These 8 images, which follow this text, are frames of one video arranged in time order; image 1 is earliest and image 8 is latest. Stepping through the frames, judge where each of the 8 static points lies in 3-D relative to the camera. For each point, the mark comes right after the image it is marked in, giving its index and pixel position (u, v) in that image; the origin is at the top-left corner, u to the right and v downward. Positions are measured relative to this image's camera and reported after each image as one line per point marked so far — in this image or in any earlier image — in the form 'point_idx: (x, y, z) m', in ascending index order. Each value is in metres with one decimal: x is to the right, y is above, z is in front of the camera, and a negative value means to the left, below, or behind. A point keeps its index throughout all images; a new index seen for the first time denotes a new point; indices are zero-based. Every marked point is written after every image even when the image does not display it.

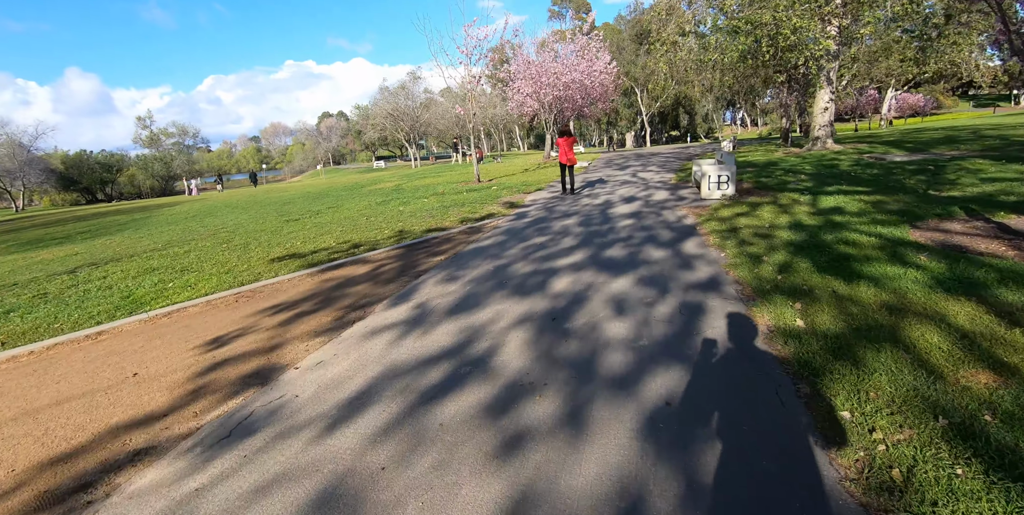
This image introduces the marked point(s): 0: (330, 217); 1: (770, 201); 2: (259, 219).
0: (-4.9, +1.2, +13.0) m
1: (+4.8, +1.1, +8.8) m
2: (-7.8, +1.2, +14.6) m
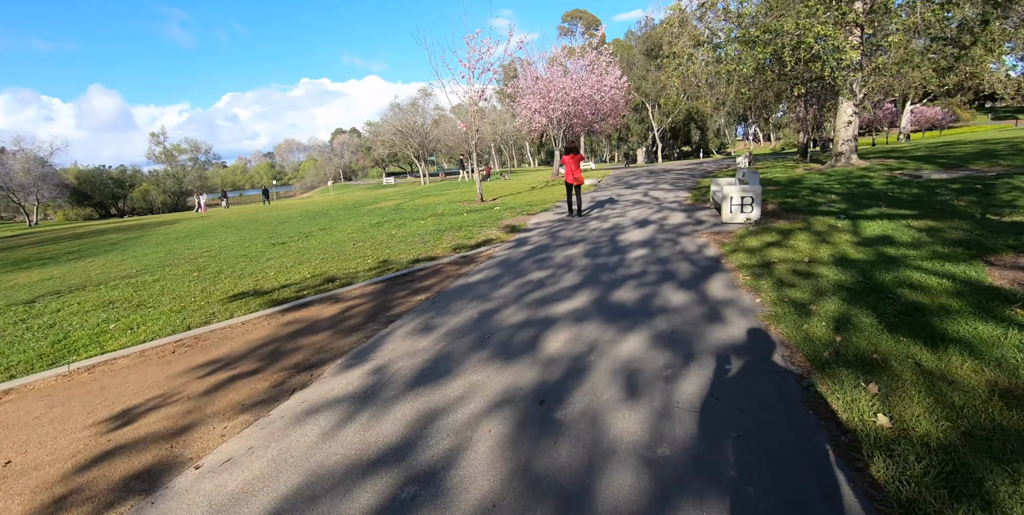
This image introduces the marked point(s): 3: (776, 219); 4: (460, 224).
0: (-4.9, +0.5, +12.2) m
1: (+4.7, +0.5, +7.7) m
2: (-7.7, +0.5, +13.7) m
3: (+4.9, +0.7, +8.7) m
4: (-1.3, +0.9, +11.6) m
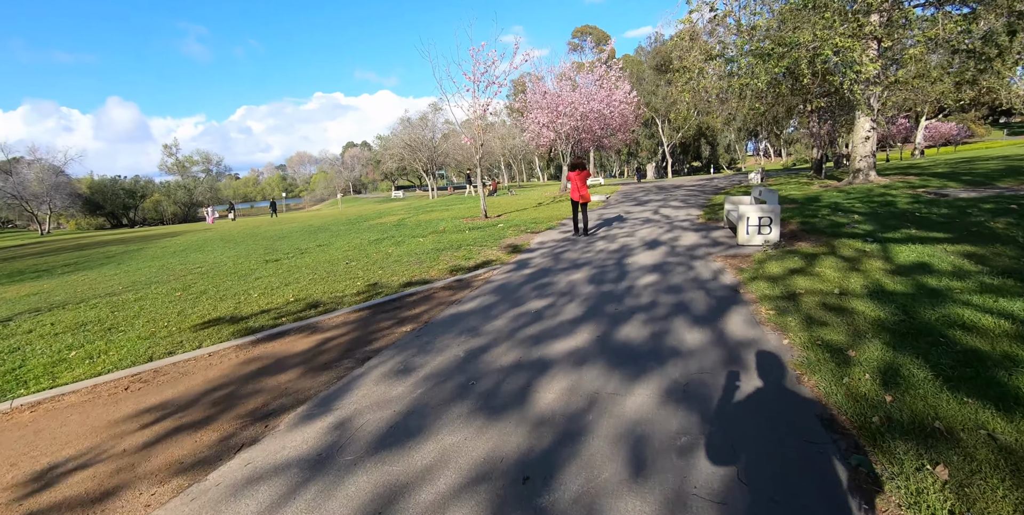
0: (-4.8, +0.1, +11.7) m
1: (+4.7, +0.1, +7.1) m
2: (-7.6, 0.0, +13.3) m
3: (+4.8, +0.2, +8.0) m
4: (-1.2, +0.4, +11.0) m
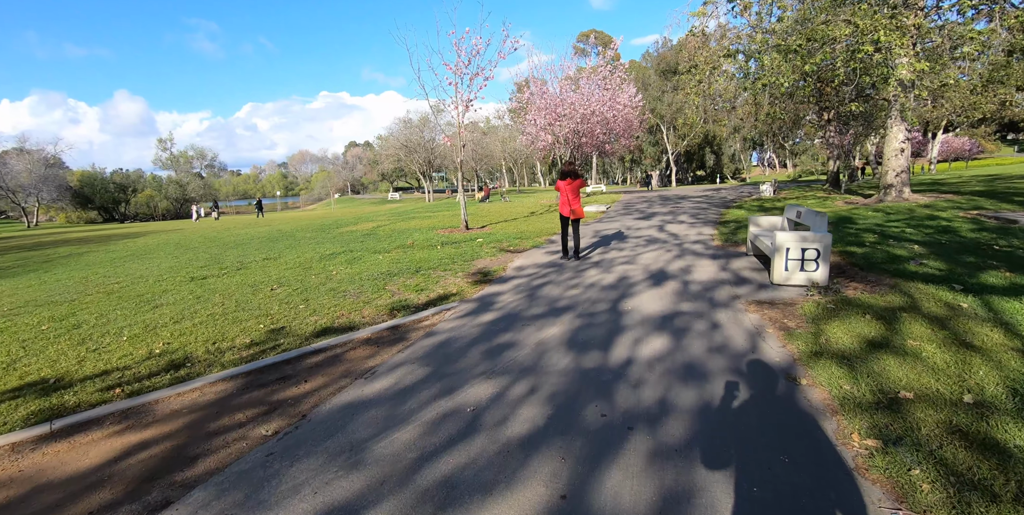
0: (-5.3, -0.3, +9.7) m
1: (+4.2, -0.5, +5.0) m
2: (-8.1, -0.3, +11.4) m
3: (+4.3, -0.4, +6.0) m
4: (-1.7, -0.1, +9.0) m
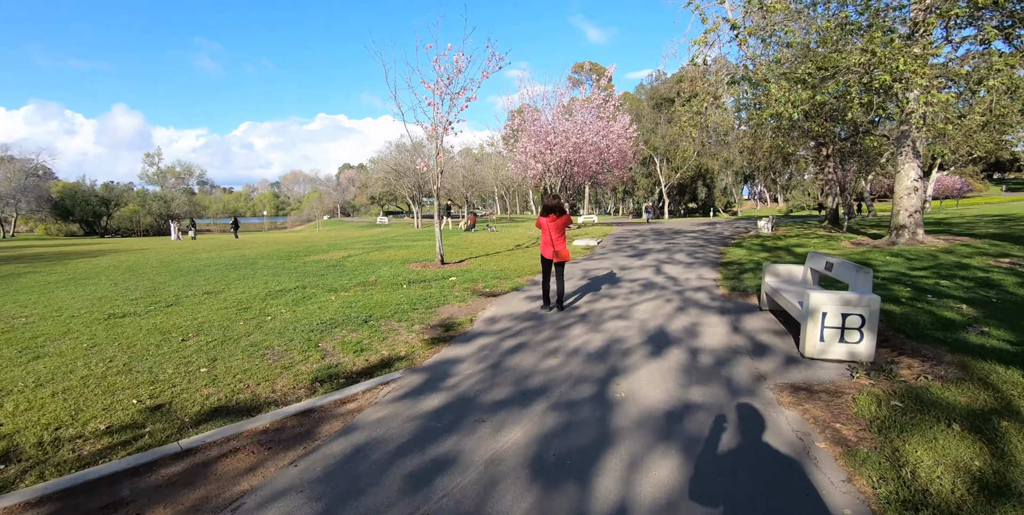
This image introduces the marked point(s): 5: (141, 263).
0: (-5.8, -0.9, +8.3) m
1: (+3.8, -1.1, +3.7) m
2: (-8.6, -1.0, +9.9) m
3: (+3.9, -1.1, +4.7) m
4: (-2.1, -0.8, +7.6) m
5: (-13.5, -0.2, +17.3) m
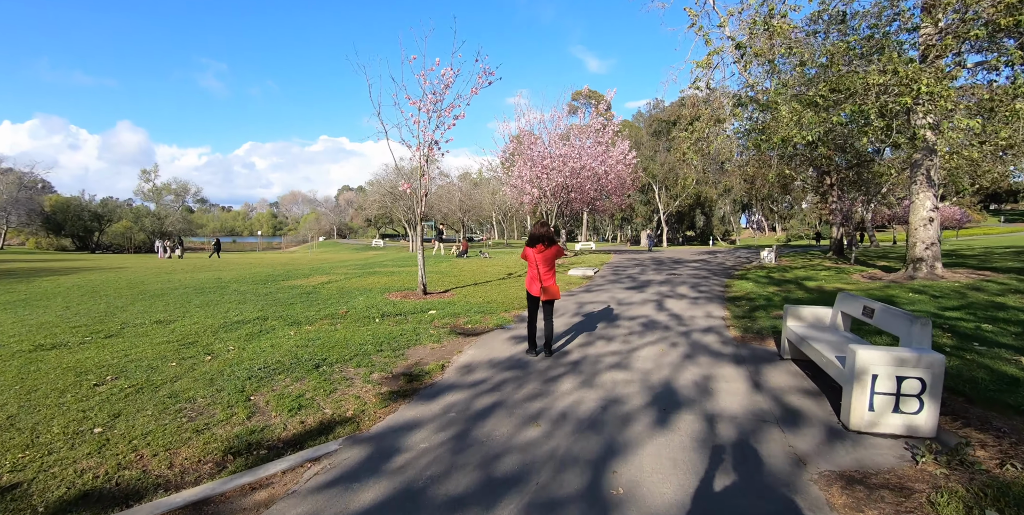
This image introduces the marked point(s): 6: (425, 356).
0: (-6.0, -1.3, +7.2) m
1: (+3.5, -1.5, +2.7) m
2: (-8.9, -1.4, +8.8) m
3: (+3.7, -1.5, +3.7) m
4: (-2.4, -1.2, +6.6) m
5: (-13.8, -1.0, +16.2) m
6: (-1.1, -1.3, +6.0) m
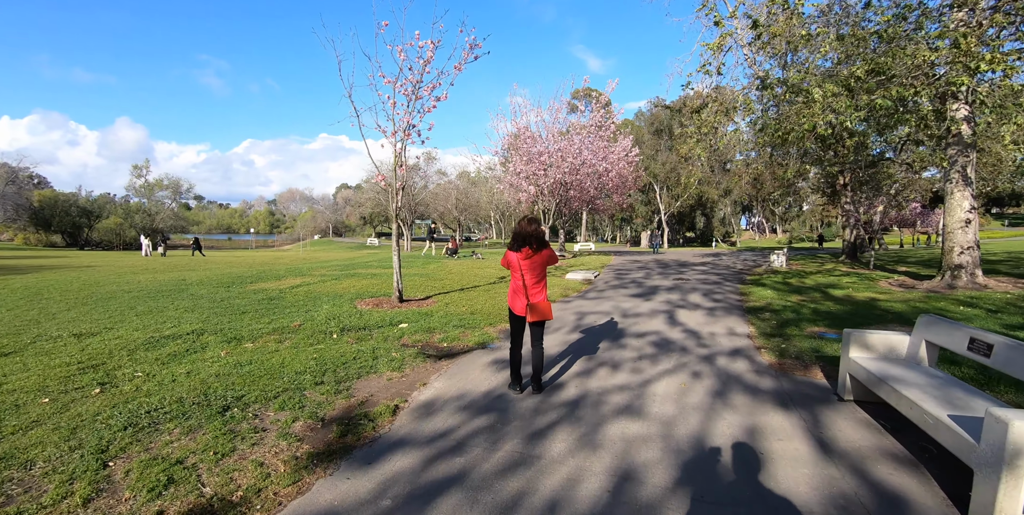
0: (-6.3, -1.4, +5.9) m
1: (+3.3, -1.6, +1.4) m
2: (-9.1, -1.4, +7.4) m
3: (+3.5, -1.6, +2.3) m
4: (-2.6, -1.2, +5.3) m
5: (-14.0, -0.9, +14.8) m
6: (-1.3, -1.3, +4.7) m
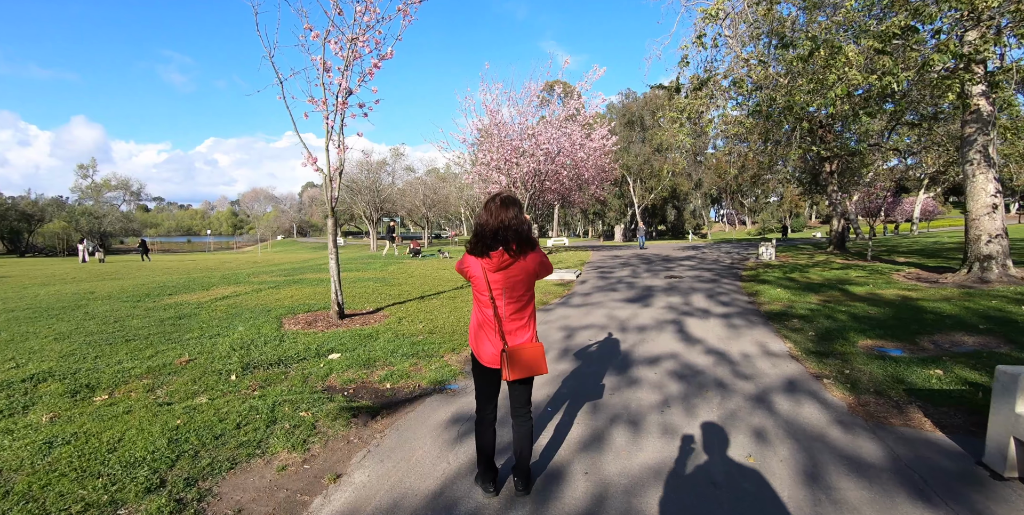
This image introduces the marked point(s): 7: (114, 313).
0: (-6.5, -1.6, +3.7) m
1: (+3.3, -1.6, -0.3) m
2: (-9.4, -1.6, +5.1) m
3: (+3.4, -1.6, +0.7) m
4: (-2.8, -1.4, +3.3) m
5: (-14.8, -1.2, +12.3) m
6: (-1.5, -1.4, +2.8) m
7: (-7.6, -1.1, +8.9) m
